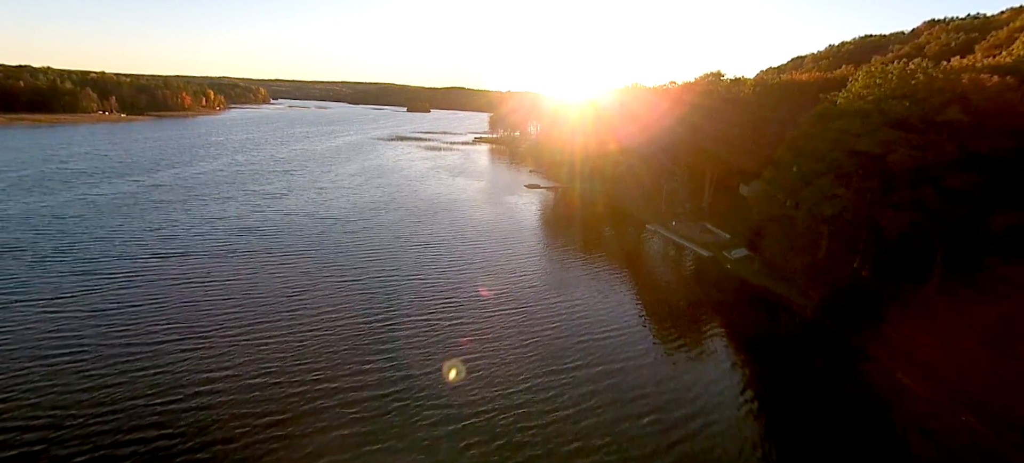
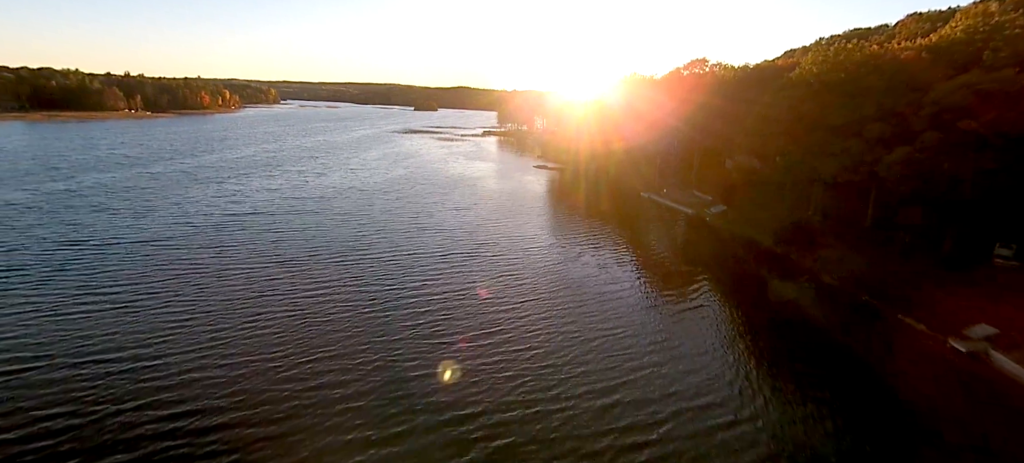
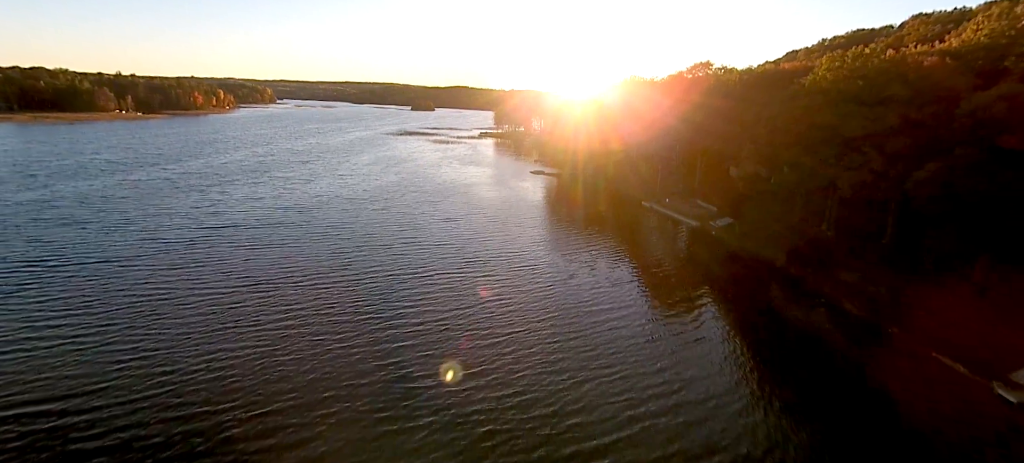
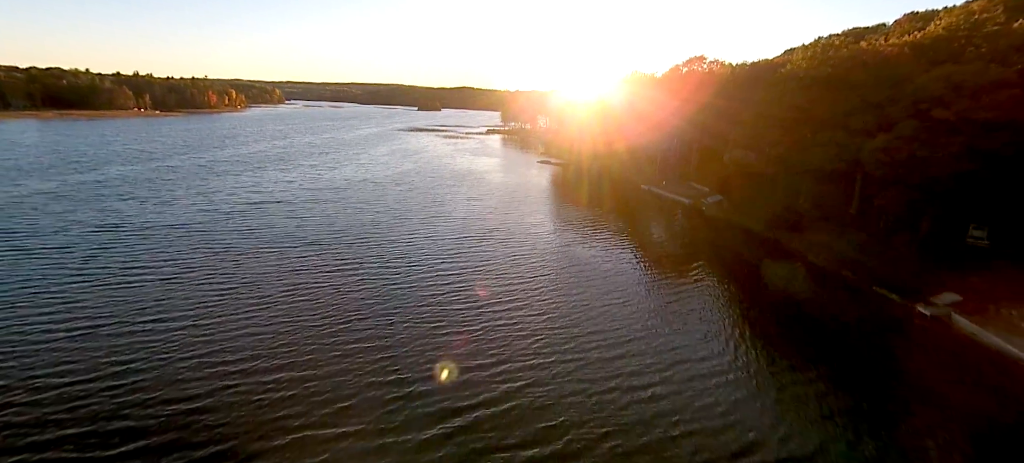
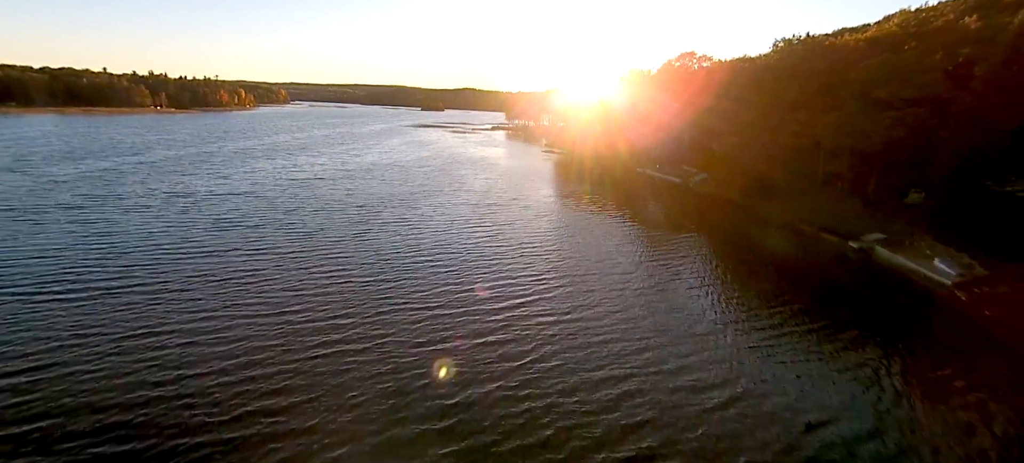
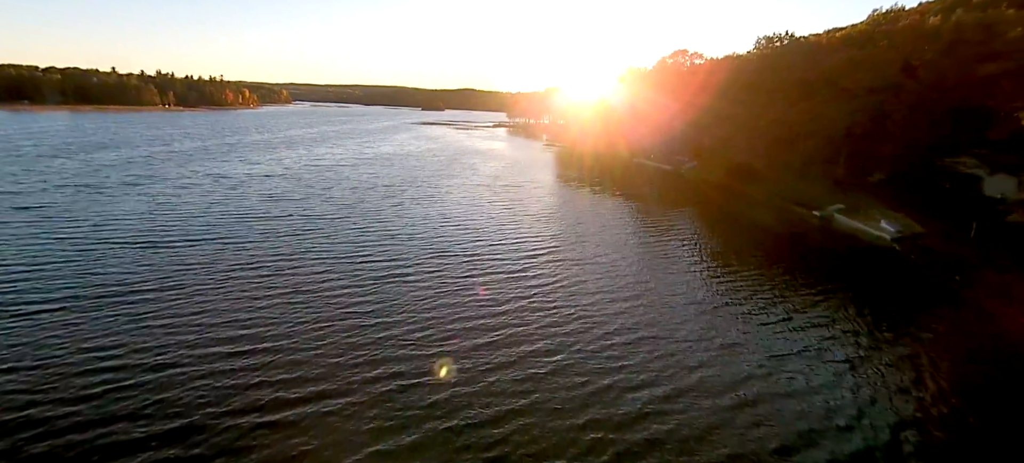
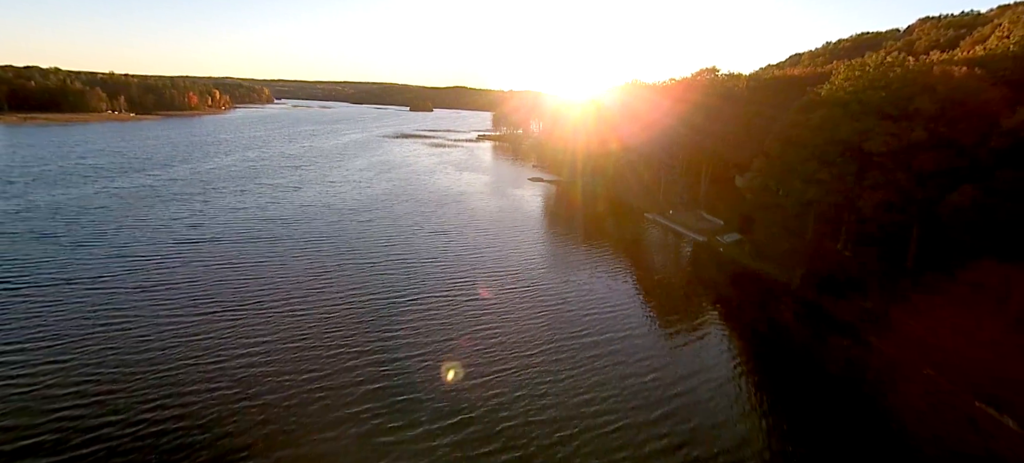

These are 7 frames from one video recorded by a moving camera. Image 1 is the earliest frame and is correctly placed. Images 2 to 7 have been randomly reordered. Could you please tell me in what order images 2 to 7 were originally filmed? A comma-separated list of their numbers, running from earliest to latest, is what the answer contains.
7, 3, 2, 4, 5, 6
